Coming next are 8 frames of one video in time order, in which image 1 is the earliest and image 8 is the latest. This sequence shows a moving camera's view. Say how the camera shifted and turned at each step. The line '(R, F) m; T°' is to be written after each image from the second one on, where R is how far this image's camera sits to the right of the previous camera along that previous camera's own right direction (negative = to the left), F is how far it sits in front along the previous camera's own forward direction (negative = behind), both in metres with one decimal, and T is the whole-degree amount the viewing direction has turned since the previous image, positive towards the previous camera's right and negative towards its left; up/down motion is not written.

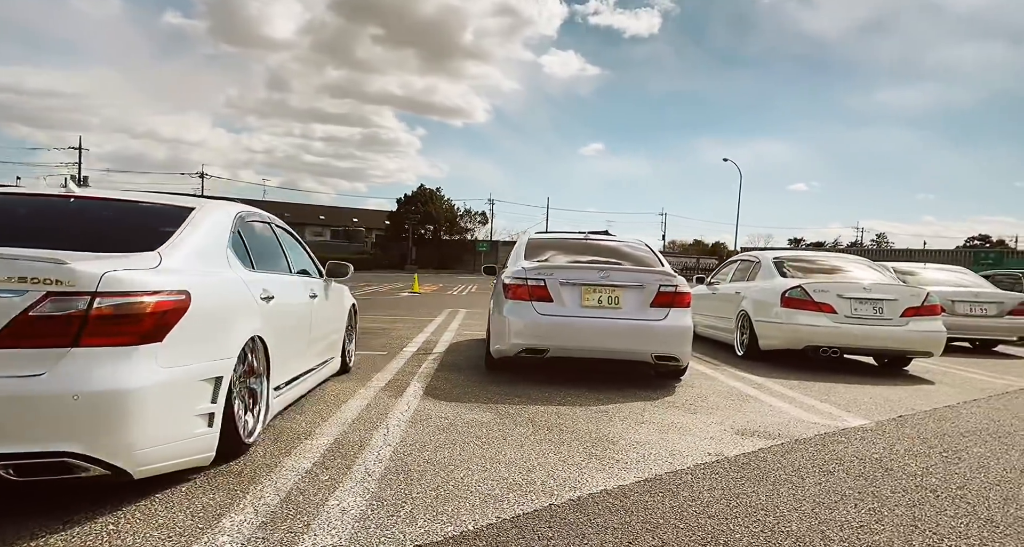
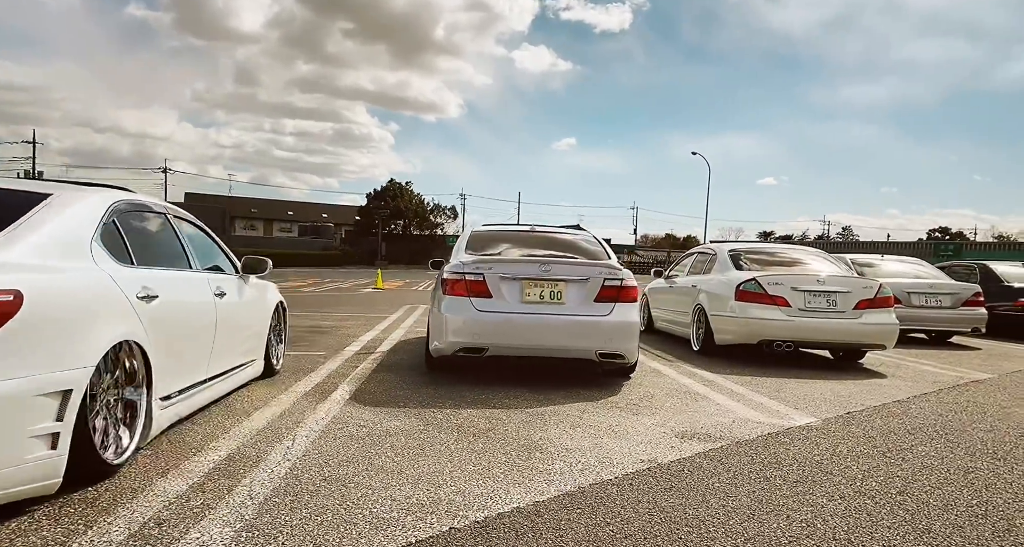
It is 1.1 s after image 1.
(+0.3, +0.2) m; +3°
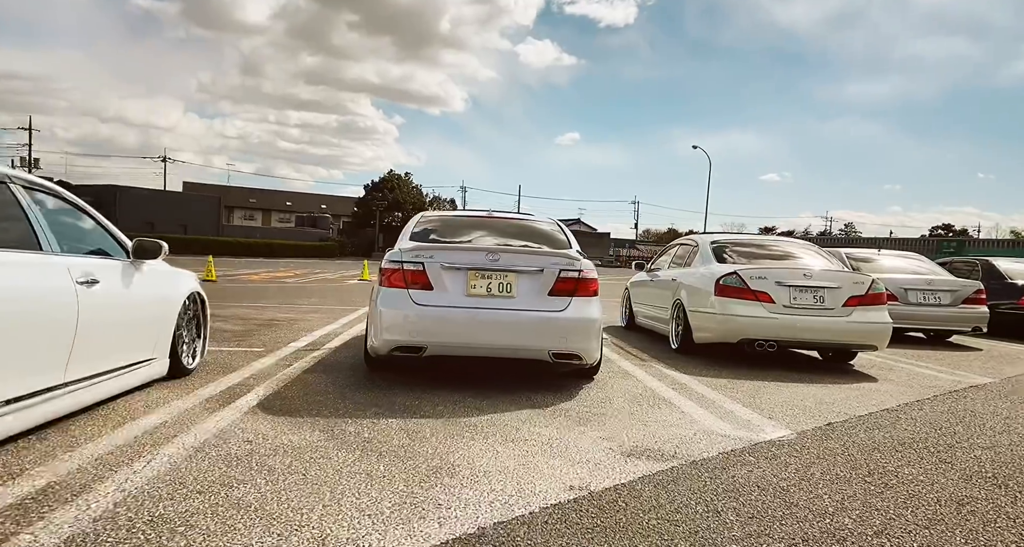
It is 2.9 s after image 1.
(+0.4, +0.5) m; 0°
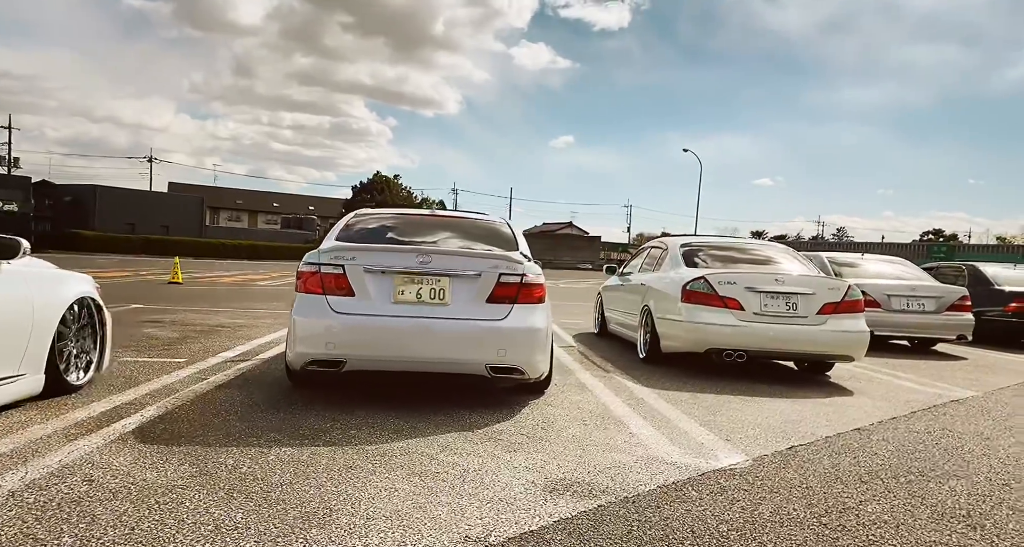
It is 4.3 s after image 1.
(+0.4, +0.4) m; +1°
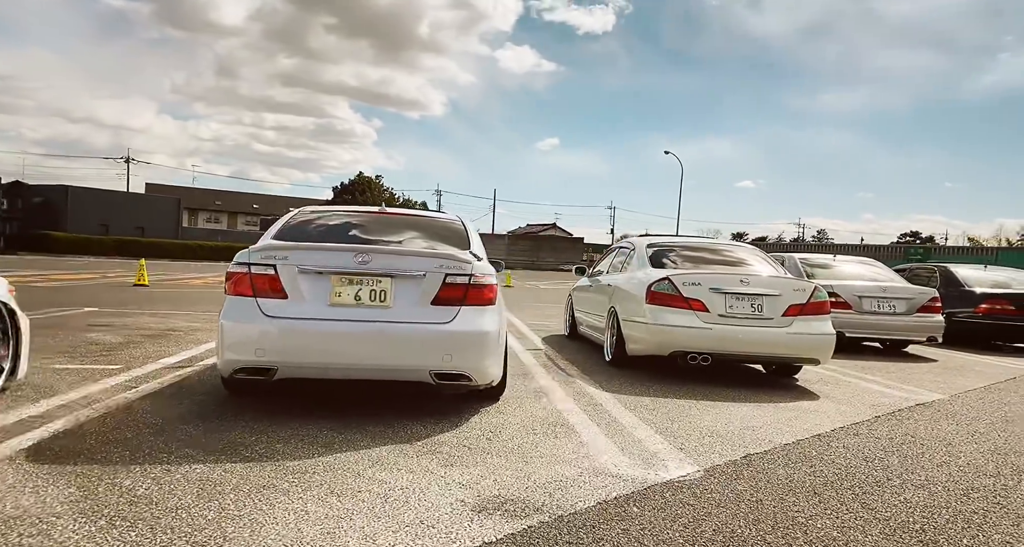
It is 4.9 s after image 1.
(+0.3, +0.2) m; +2°
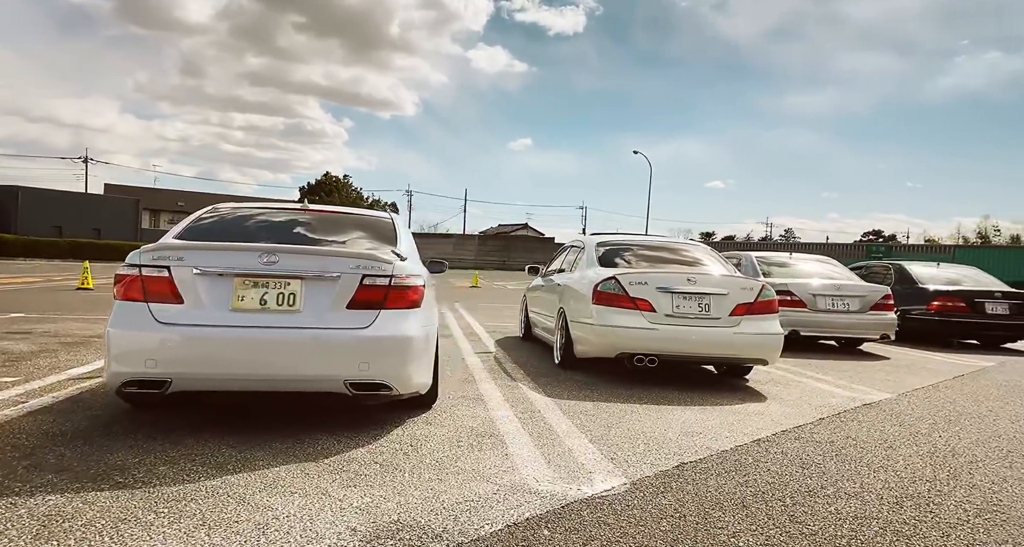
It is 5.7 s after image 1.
(+0.3, +0.2) m; +3°
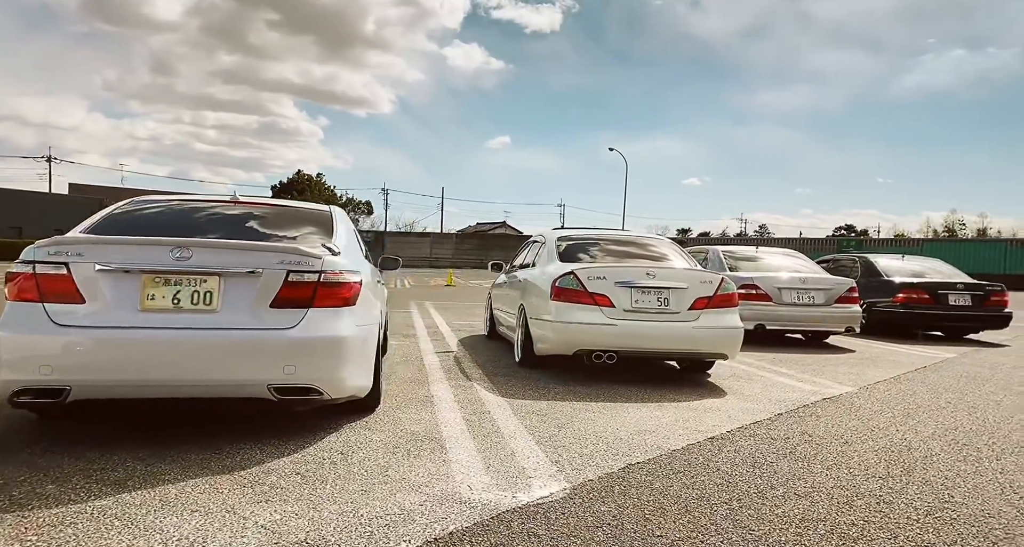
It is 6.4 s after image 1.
(+0.2, +0.2) m; +2°
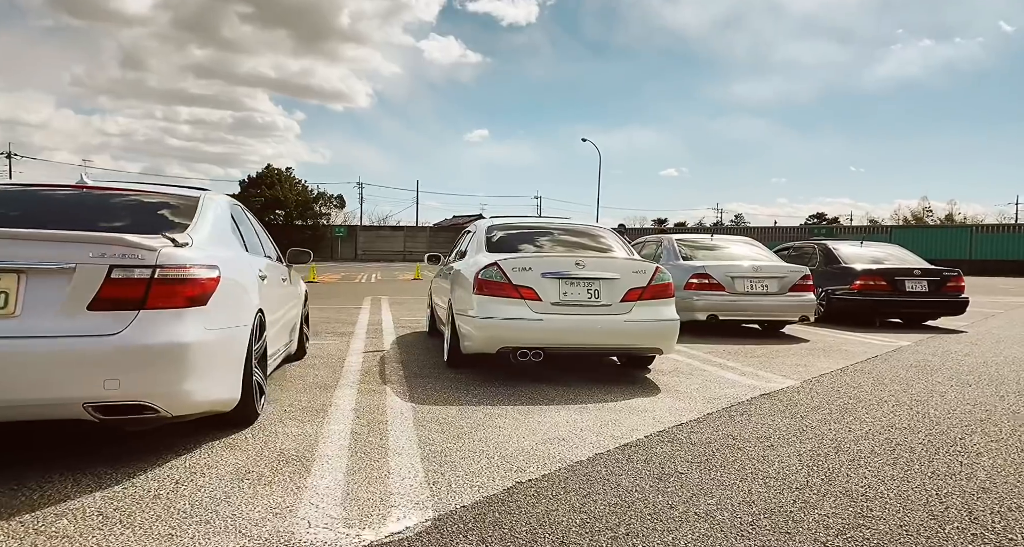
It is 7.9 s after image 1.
(+0.5, +0.4) m; +2°
